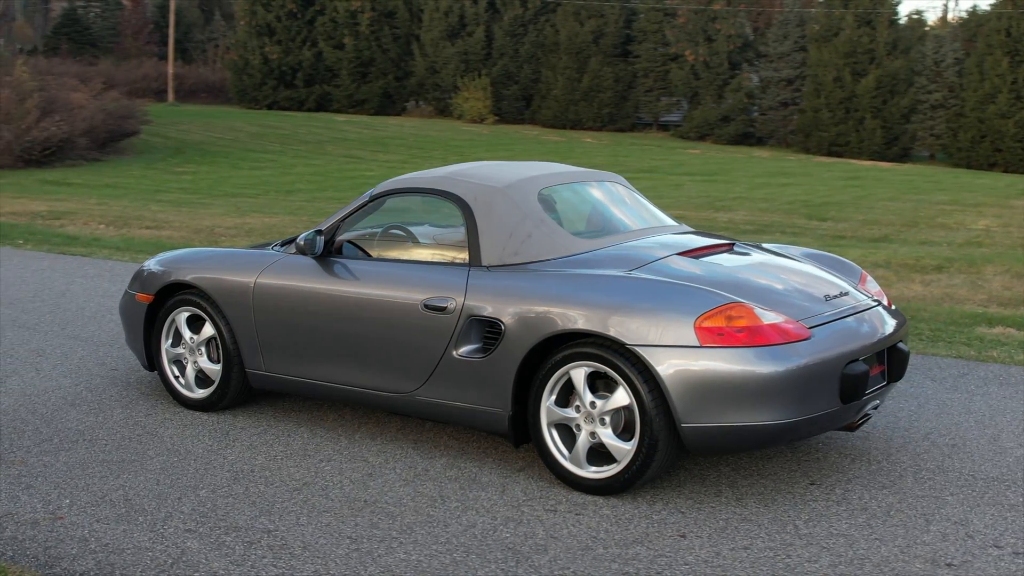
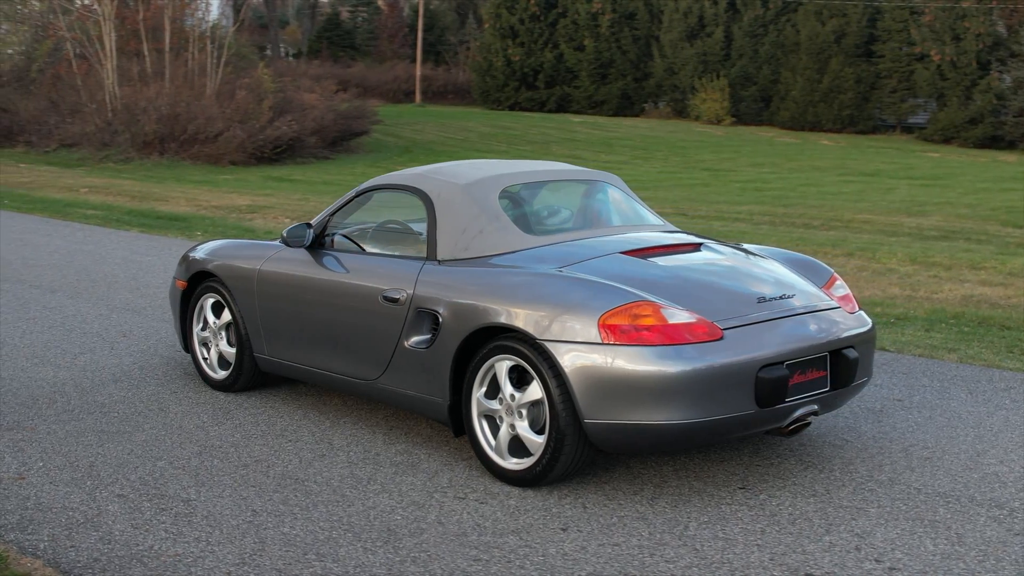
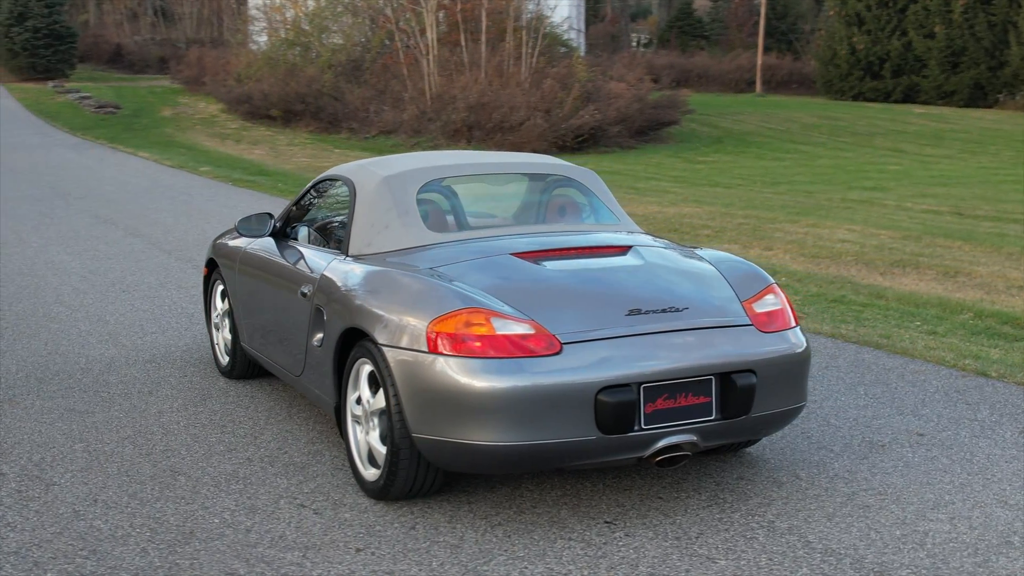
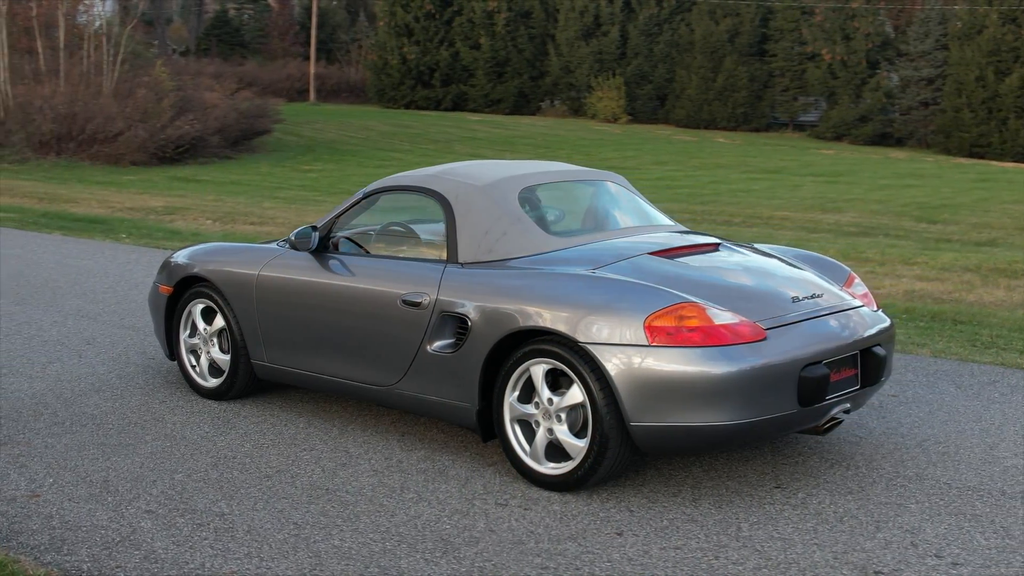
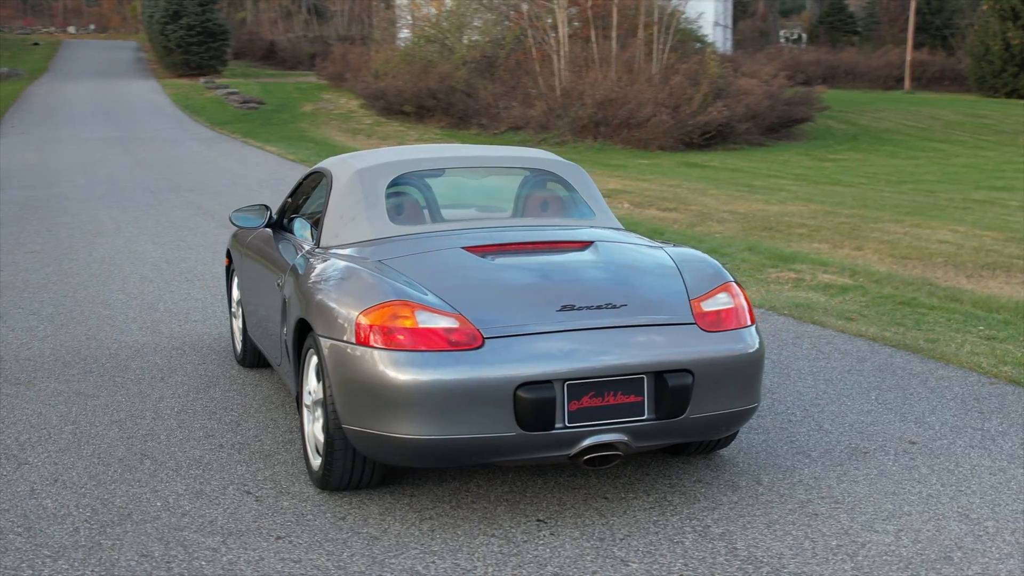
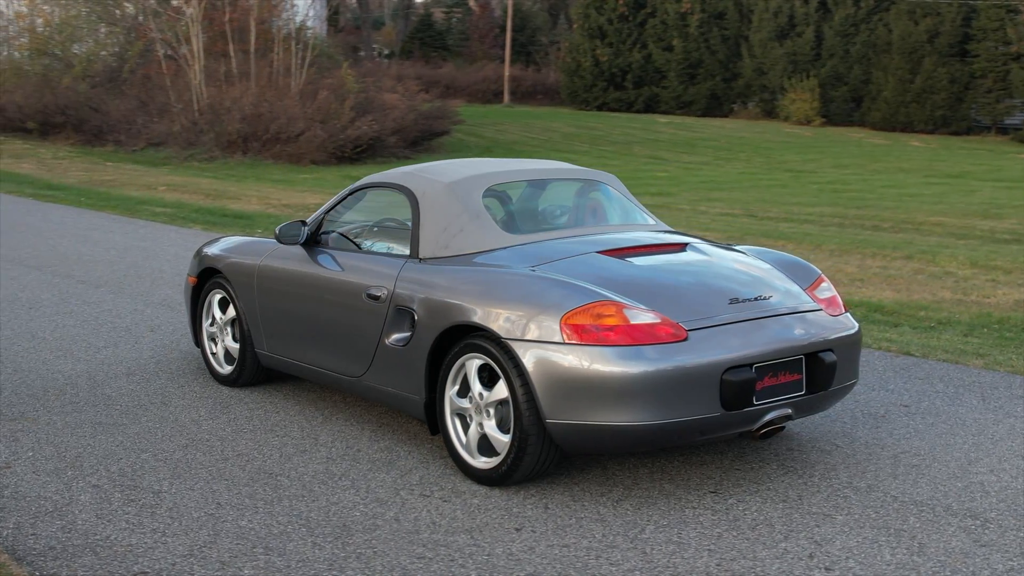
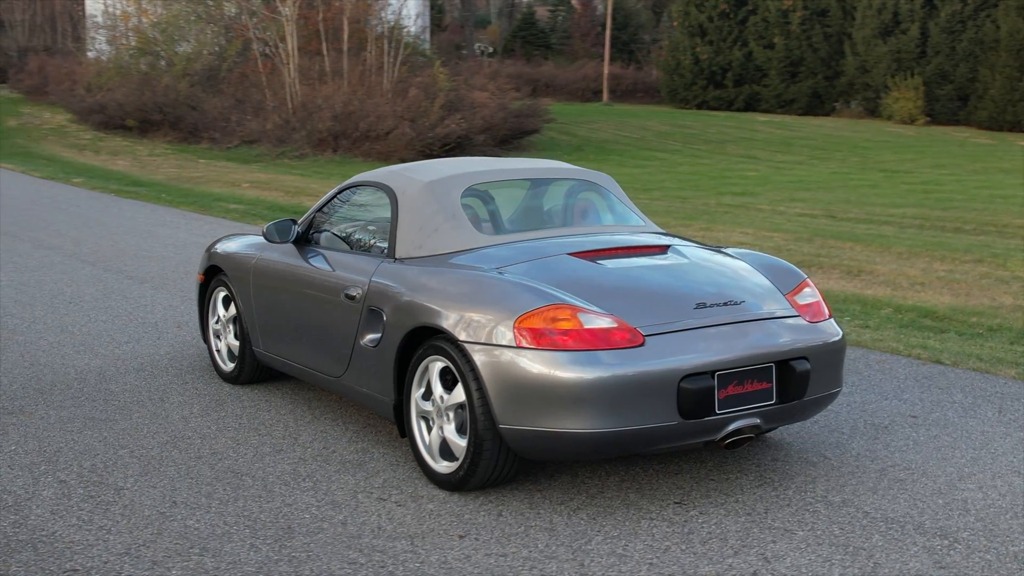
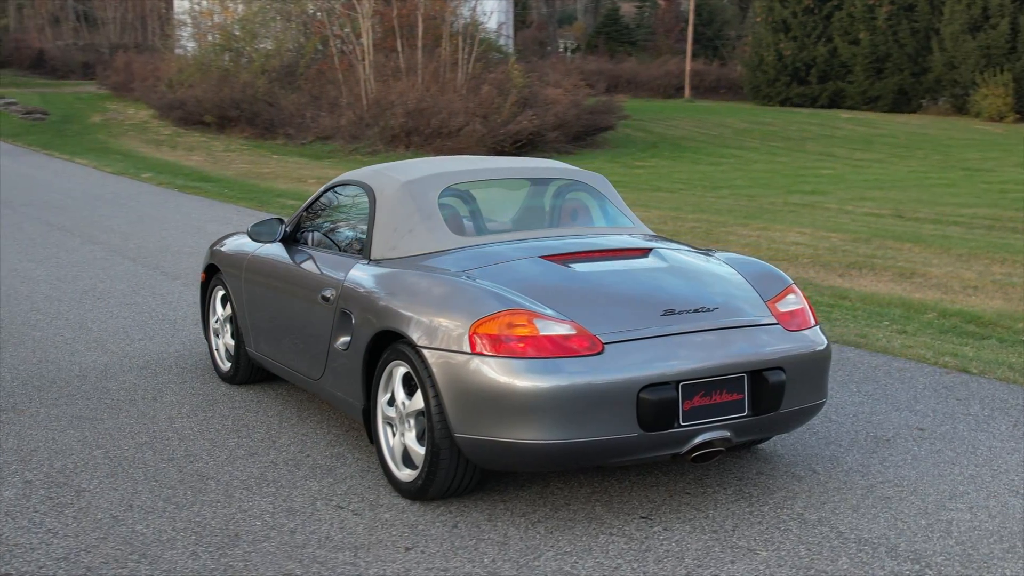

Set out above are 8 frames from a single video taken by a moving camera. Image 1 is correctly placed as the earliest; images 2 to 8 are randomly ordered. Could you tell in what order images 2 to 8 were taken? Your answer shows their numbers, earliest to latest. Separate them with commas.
4, 2, 6, 7, 8, 3, 5
